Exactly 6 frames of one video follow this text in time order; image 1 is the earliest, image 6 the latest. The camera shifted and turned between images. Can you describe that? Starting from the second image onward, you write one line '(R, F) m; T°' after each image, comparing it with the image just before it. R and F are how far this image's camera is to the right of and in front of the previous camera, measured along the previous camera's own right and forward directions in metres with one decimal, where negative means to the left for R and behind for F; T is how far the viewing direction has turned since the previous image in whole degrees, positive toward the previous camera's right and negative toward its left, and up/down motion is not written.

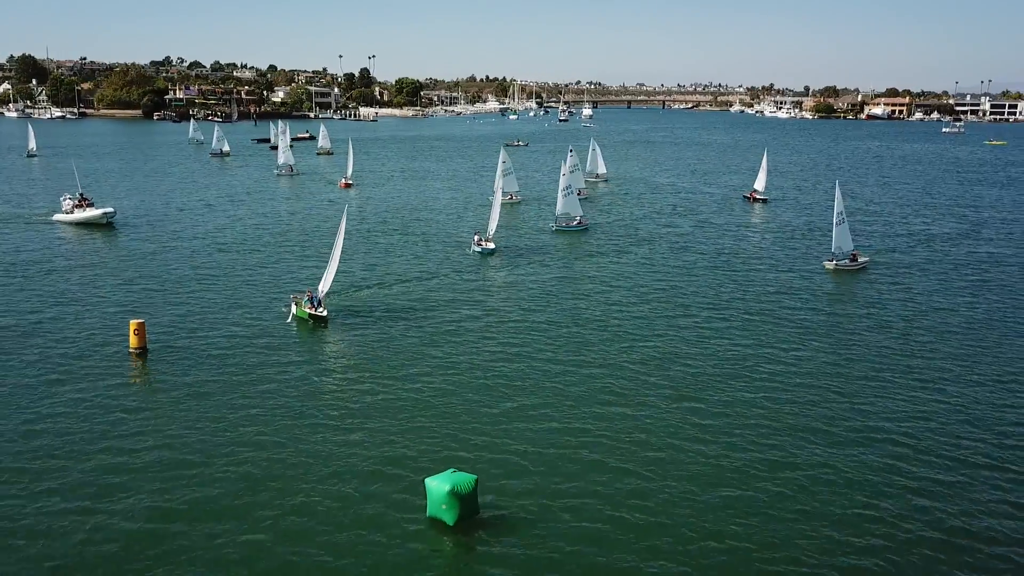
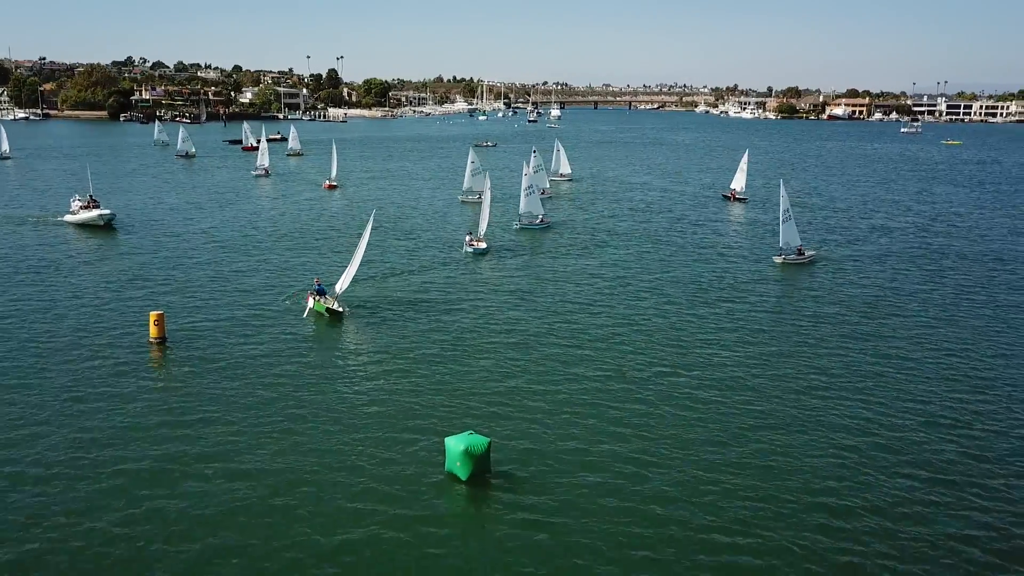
(-0.9, -1.9) m; +2°
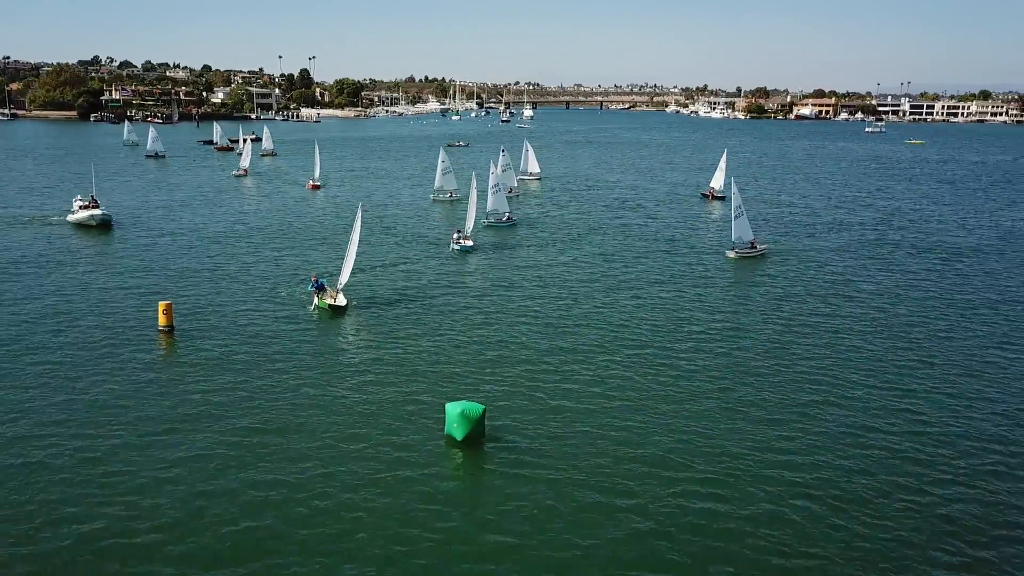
(-0.5, -1.9) m; +2°
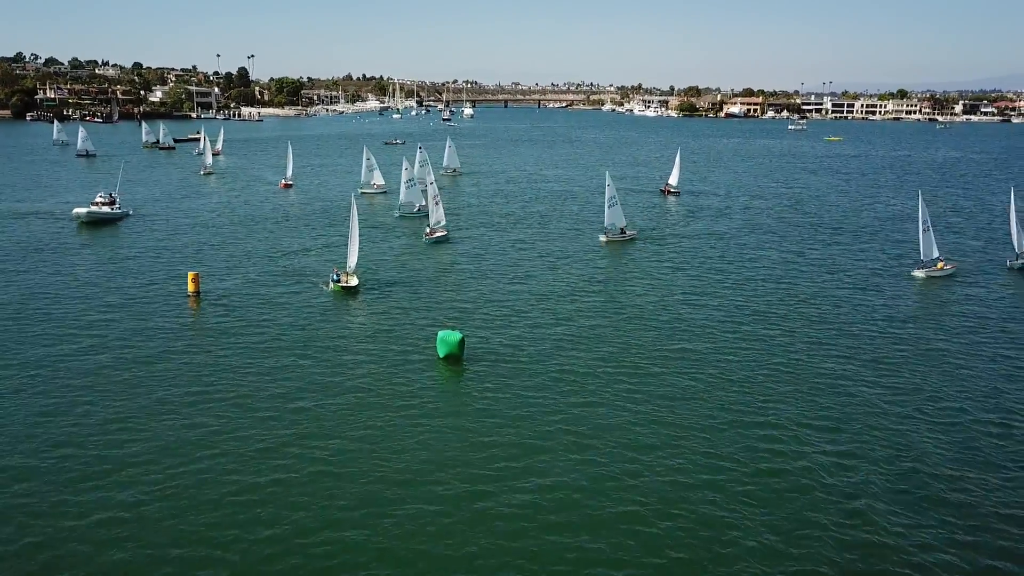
(-1.1, -6.5) m; +4°
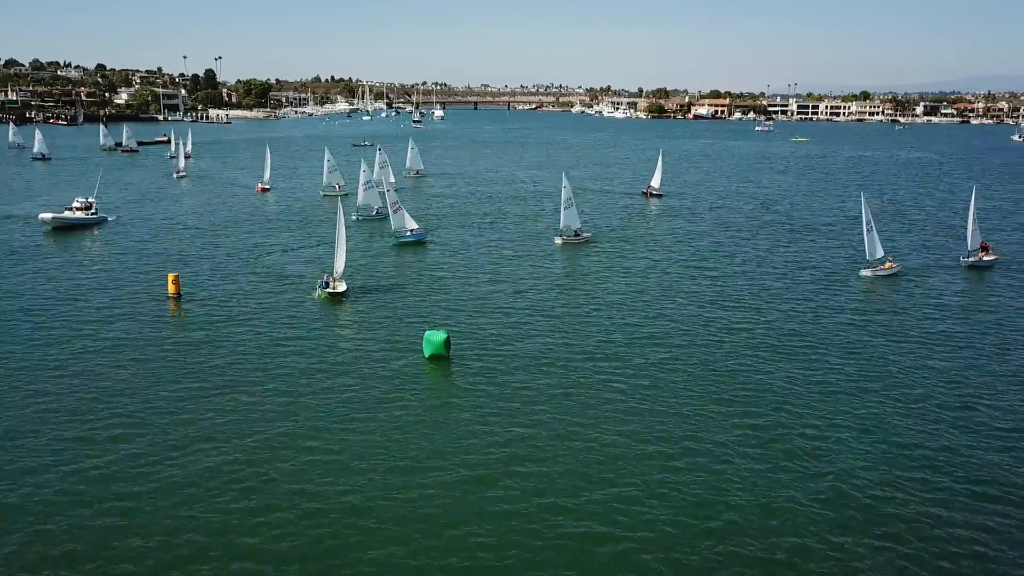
(-0.4, -0.6) m; +2°
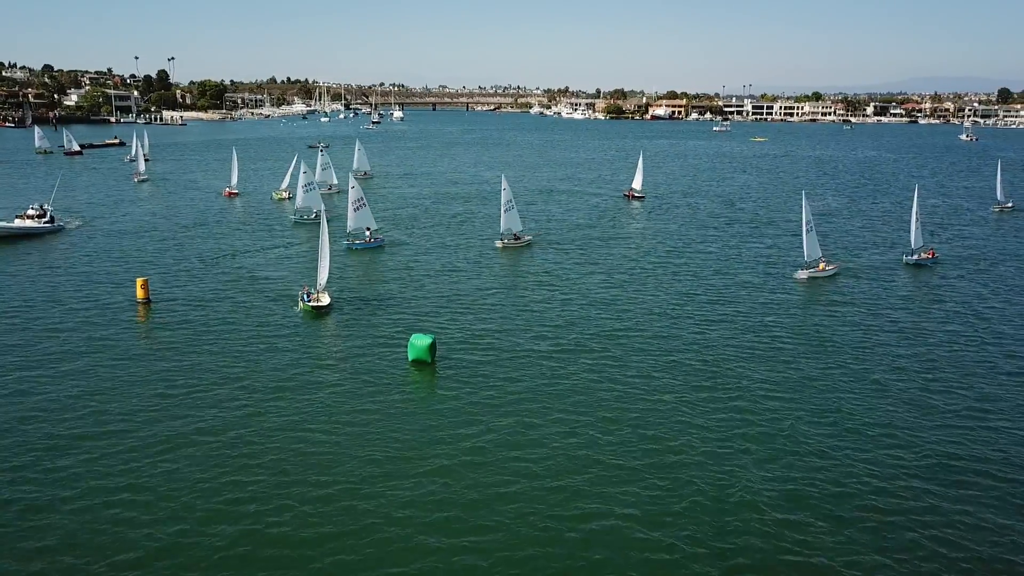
(-0.8, +0.1) m; +3°
